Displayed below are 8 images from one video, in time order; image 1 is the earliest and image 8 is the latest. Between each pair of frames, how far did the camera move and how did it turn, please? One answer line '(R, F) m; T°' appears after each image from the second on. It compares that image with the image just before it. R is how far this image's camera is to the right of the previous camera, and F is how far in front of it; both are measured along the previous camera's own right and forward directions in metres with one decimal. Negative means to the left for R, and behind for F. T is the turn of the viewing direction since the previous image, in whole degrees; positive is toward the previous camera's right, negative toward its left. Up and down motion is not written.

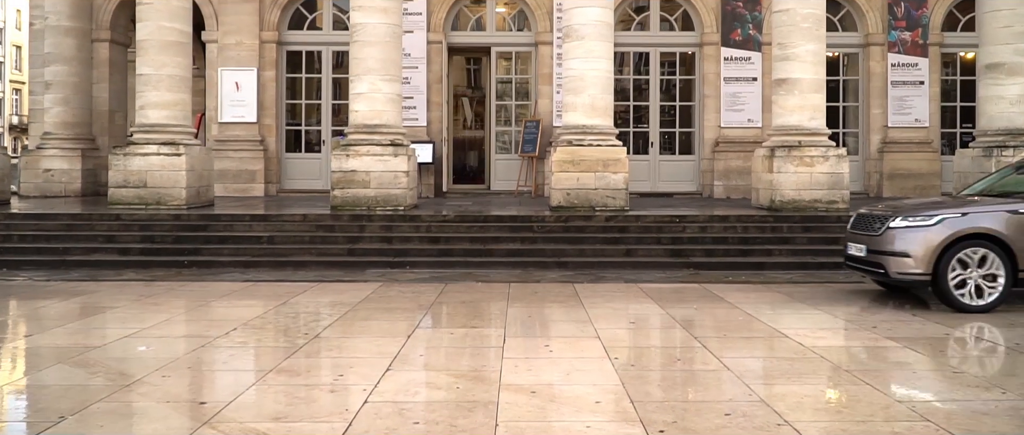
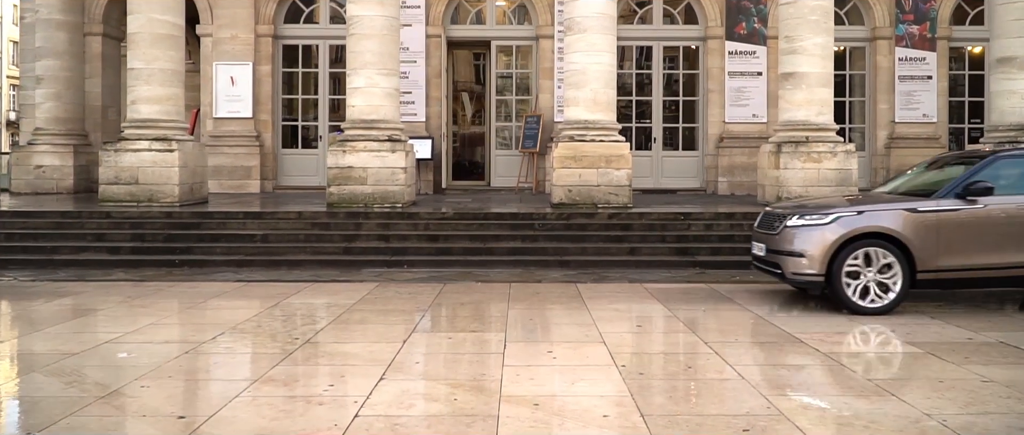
(0.0, +0.4) m; 0°
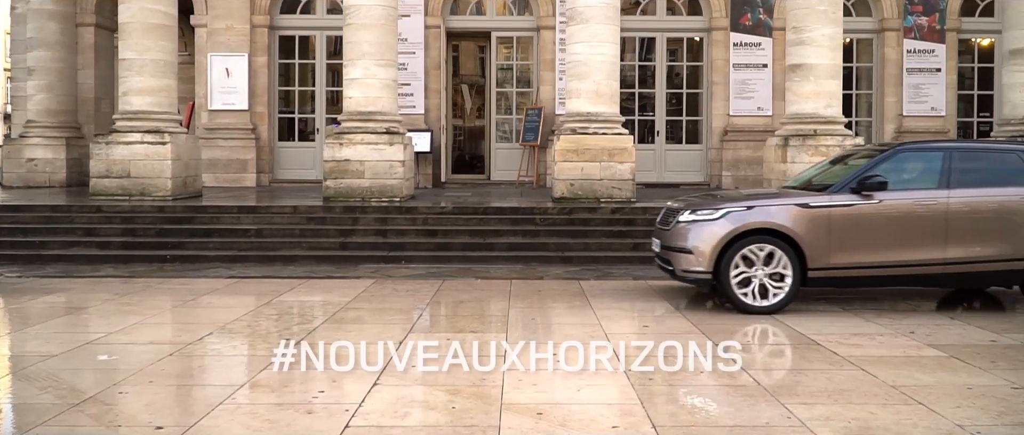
(0.0, +0.3) m; 0°
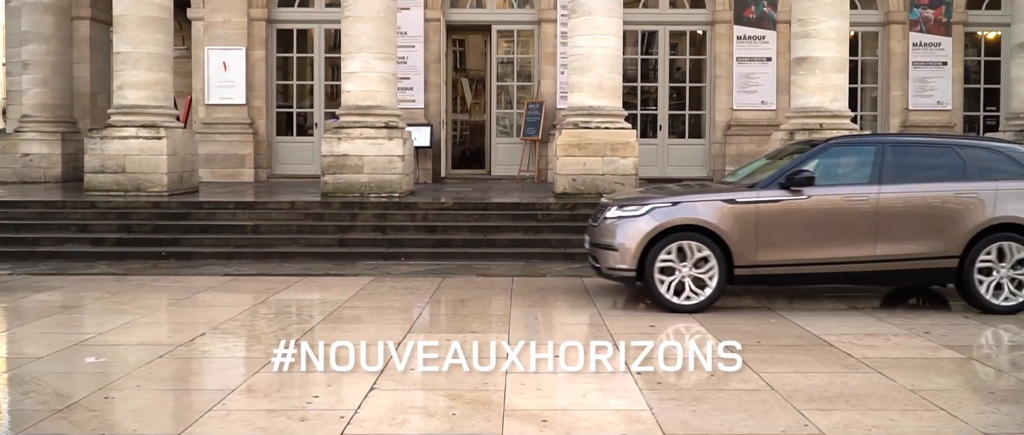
(0.0, +0.2) m; 0°
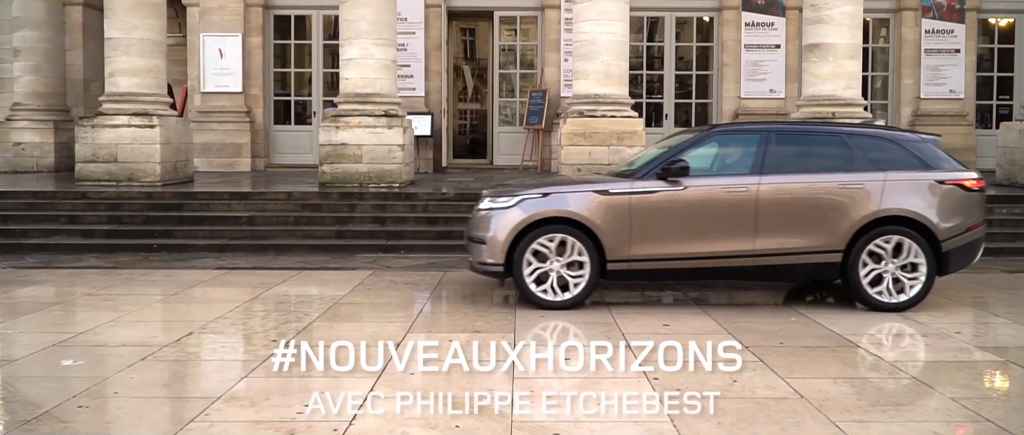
(0.0, +0.4) m; 0°
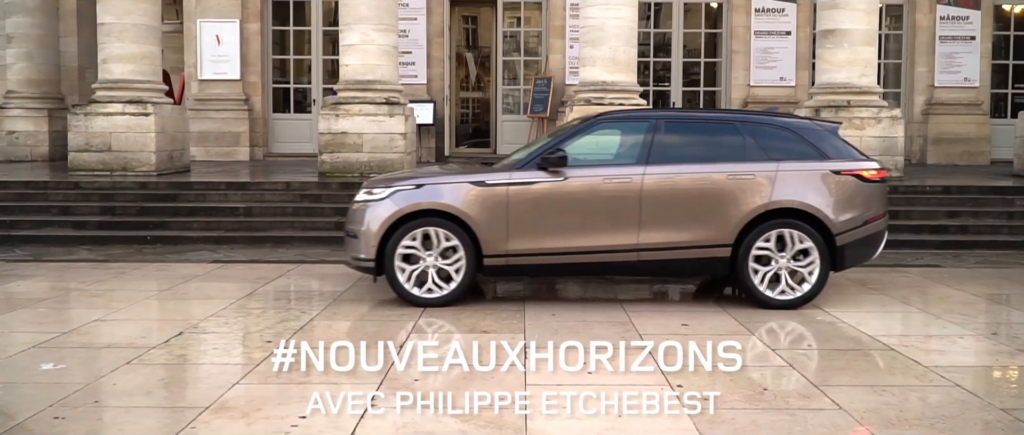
(-0.1, +0.4) m; 0°
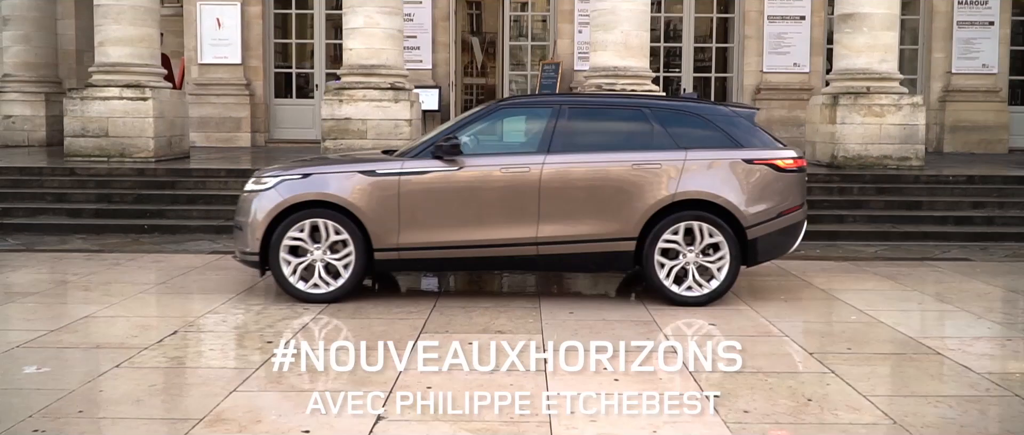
(-0.1, +0.4) m; 0°
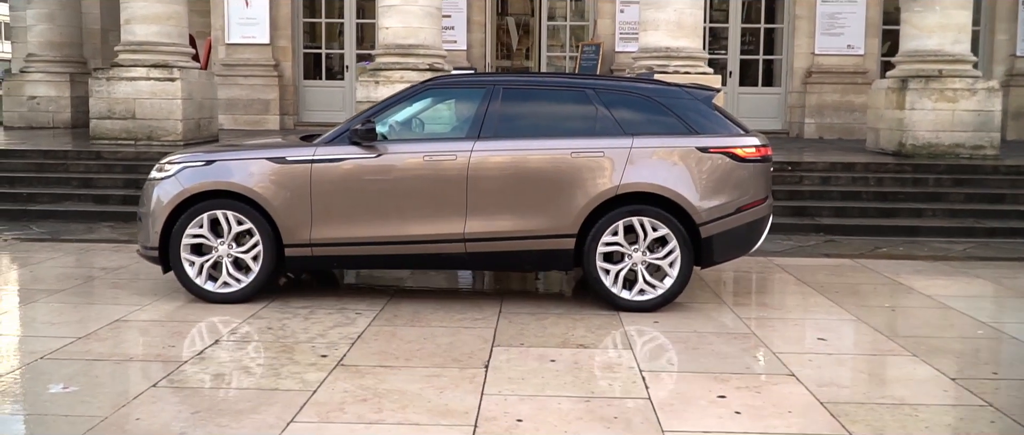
(-0.4, +0.7) m; -1°
